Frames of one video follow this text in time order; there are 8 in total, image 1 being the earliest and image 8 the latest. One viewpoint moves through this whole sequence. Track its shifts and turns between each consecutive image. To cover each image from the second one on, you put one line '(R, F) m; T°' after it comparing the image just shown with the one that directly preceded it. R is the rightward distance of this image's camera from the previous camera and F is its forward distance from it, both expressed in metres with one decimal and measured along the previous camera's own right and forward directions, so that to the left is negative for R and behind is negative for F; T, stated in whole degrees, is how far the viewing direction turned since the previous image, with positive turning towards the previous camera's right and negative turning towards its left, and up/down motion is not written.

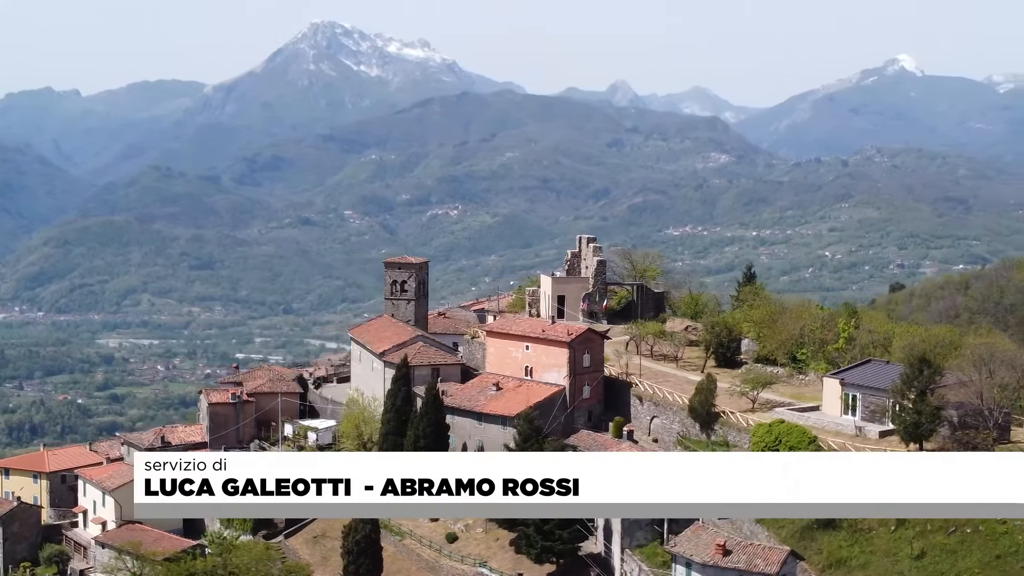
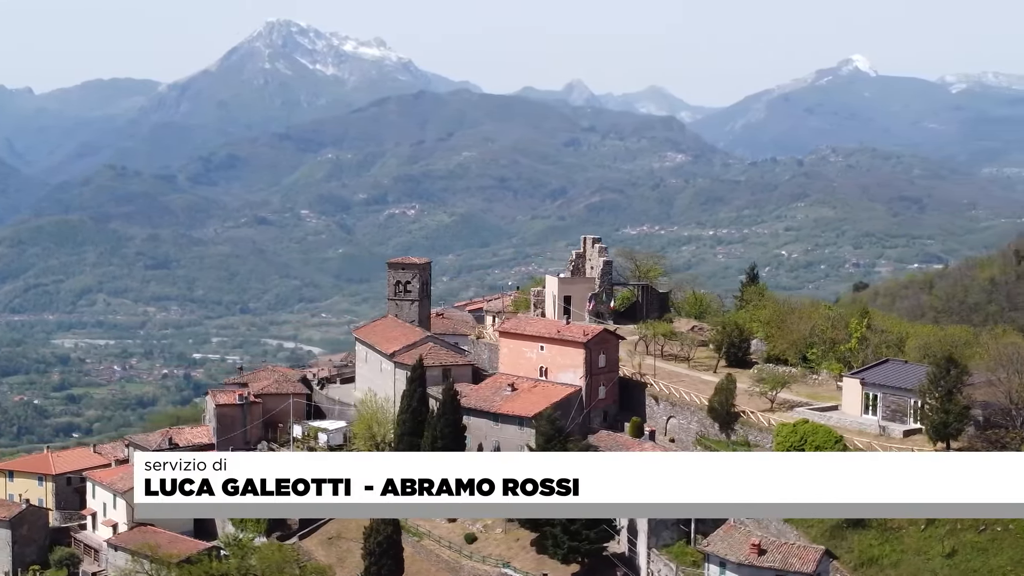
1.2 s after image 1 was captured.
(-1.1, 0.0) m; +1°
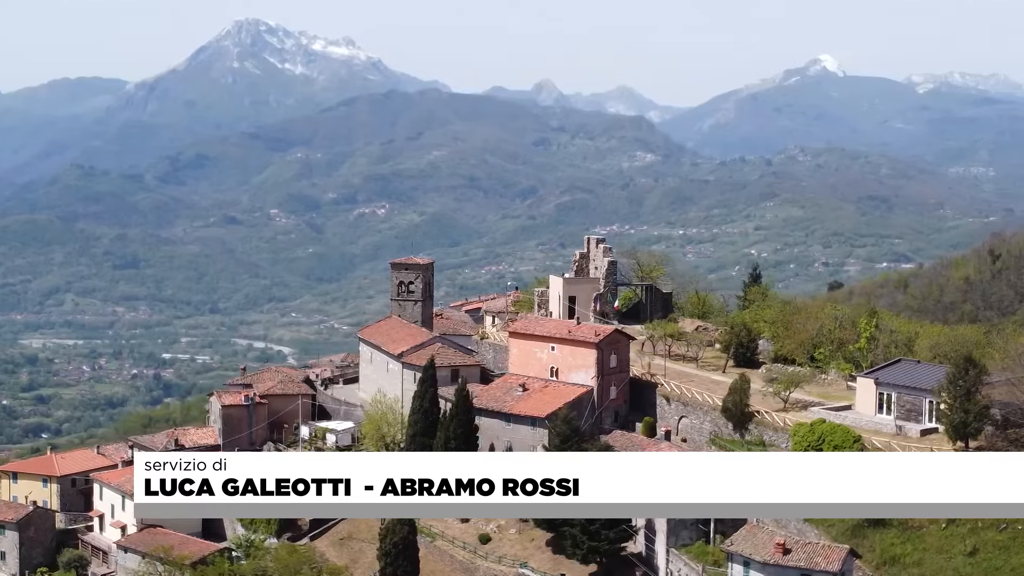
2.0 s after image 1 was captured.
(-0.8, 0.0) m; +1°
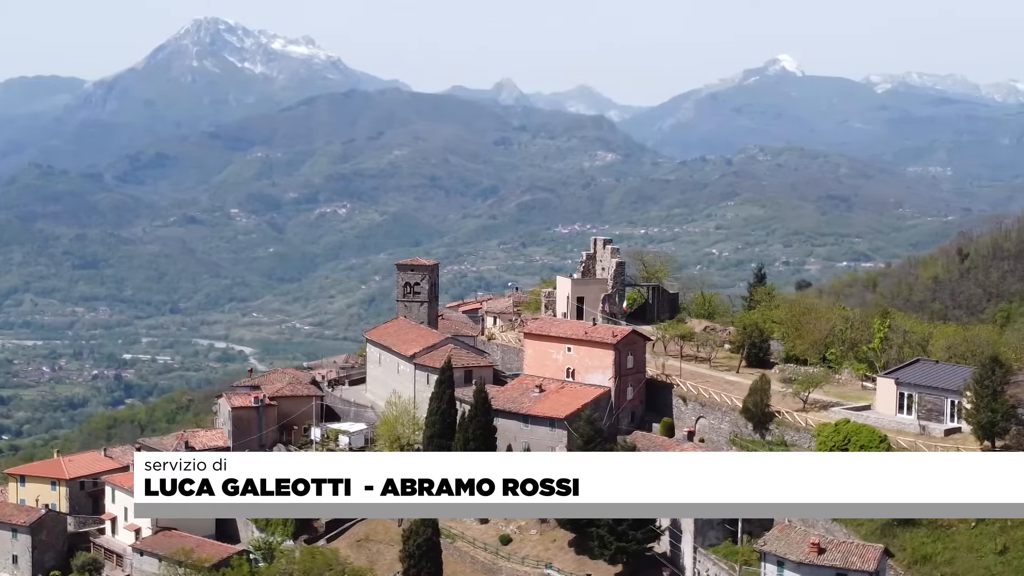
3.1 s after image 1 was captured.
(-1.0, 0.0) m; +1°
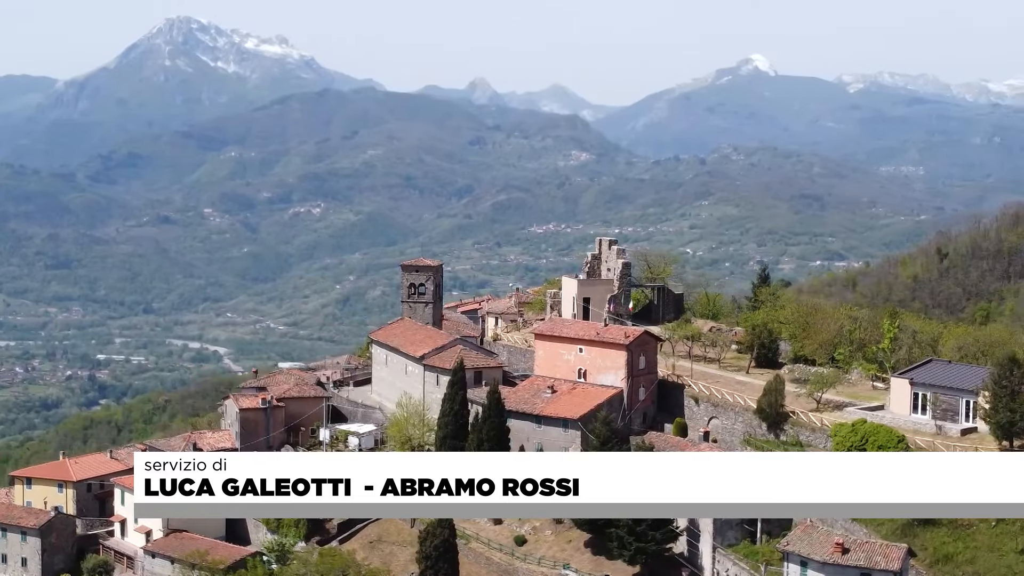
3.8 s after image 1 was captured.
(-0.7, 0.0) m; +1°
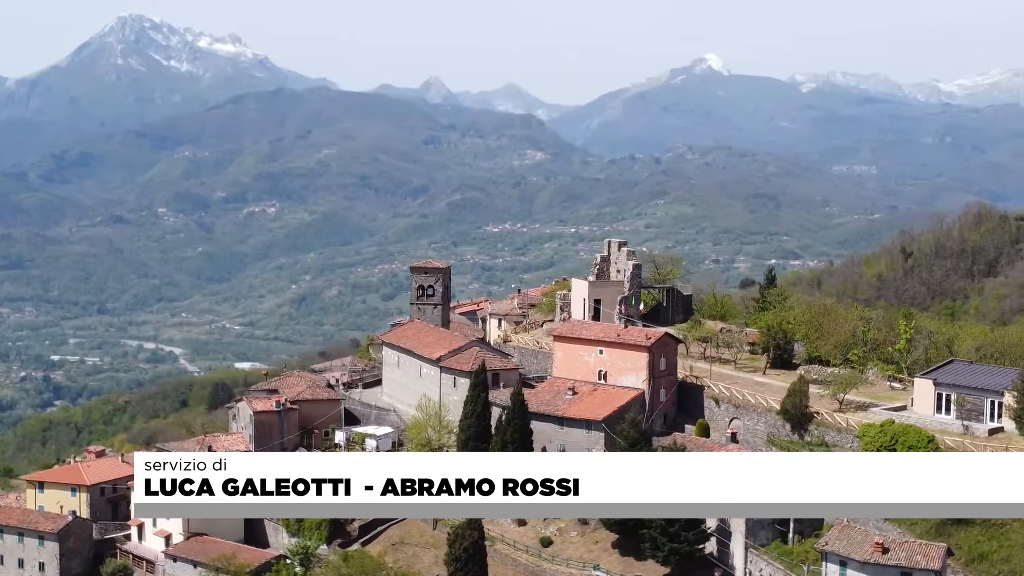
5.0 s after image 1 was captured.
(-1.2, -0.1) m; +1°
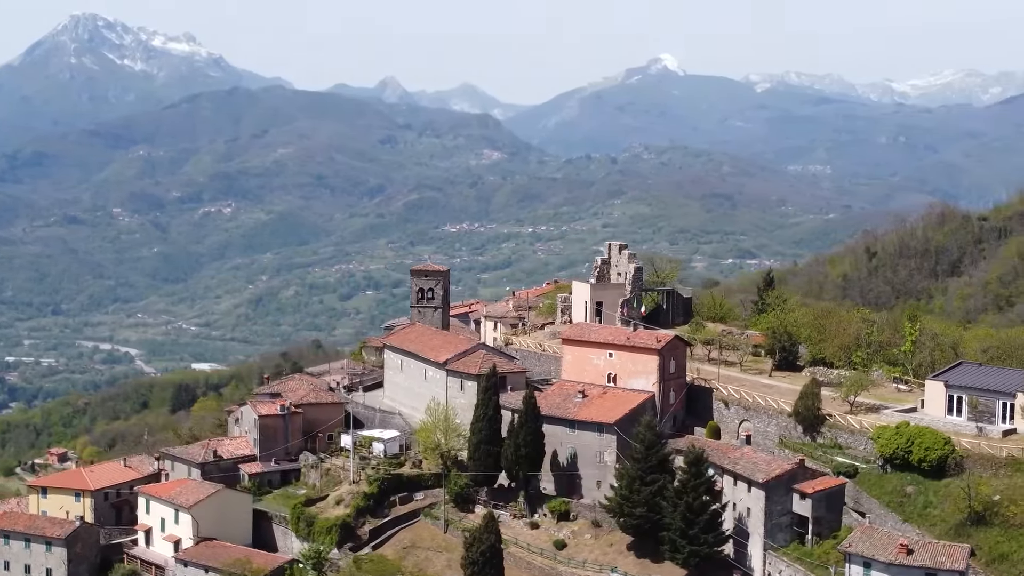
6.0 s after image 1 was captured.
(-1.0, -0.1) m; +1°
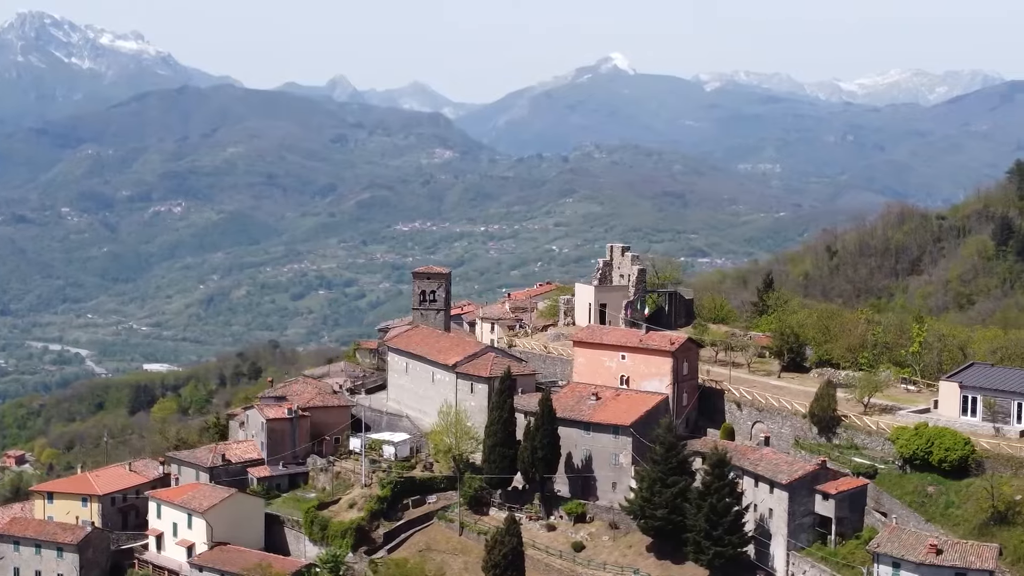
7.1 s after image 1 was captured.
(-1.2, -0.1) m; +1°
